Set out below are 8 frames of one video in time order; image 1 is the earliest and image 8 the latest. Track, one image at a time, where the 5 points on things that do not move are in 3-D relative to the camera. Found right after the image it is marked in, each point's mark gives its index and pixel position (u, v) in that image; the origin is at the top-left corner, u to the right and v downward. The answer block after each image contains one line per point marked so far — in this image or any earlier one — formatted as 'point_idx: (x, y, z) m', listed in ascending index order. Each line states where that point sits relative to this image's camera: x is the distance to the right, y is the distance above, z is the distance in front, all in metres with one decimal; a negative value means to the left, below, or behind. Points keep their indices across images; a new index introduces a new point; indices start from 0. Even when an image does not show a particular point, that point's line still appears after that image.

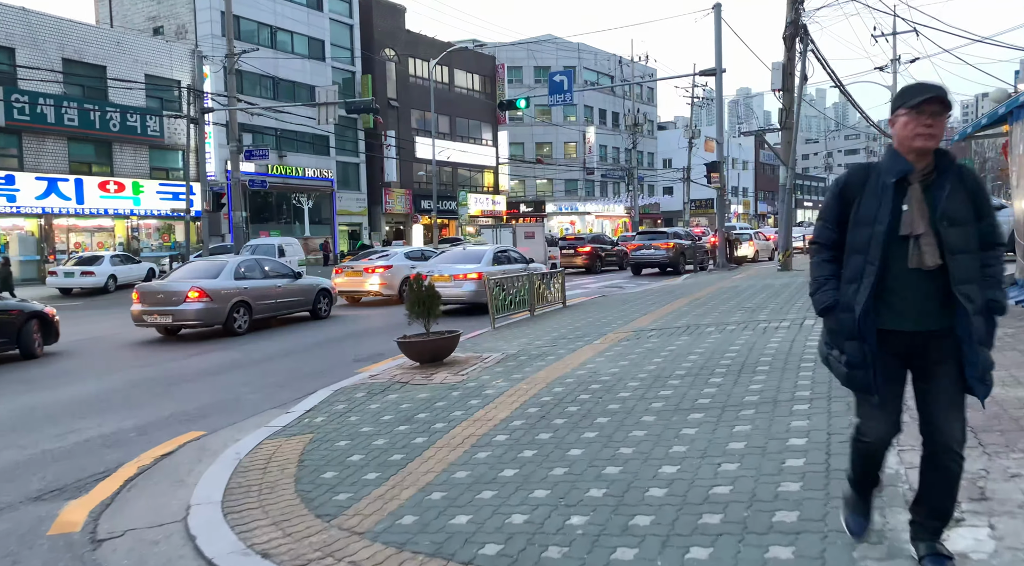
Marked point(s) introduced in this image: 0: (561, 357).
0: (+0.5, -0.7, +8.9) m
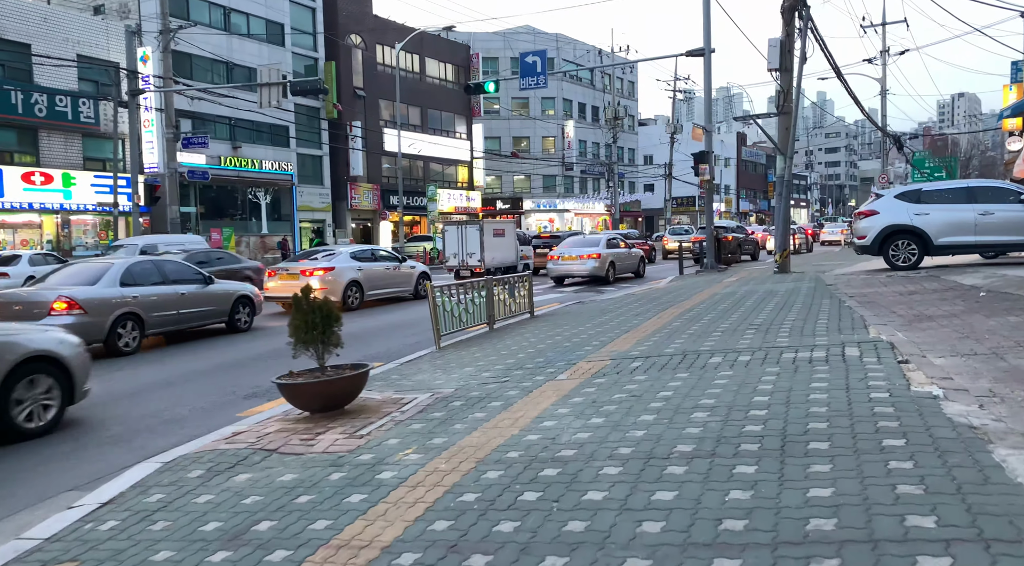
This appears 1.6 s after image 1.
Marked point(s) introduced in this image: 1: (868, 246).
0: (0.0, -0.9, +6.3) m
1: (+7.2, +0.7, +18.4) m
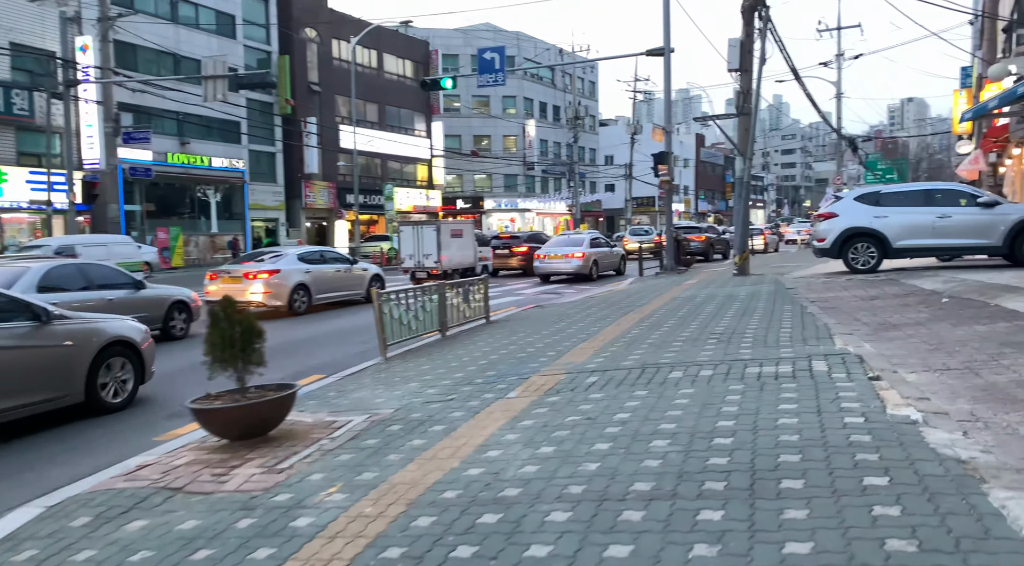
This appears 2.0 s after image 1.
0: (-0.4, -0.9, +5.8) m
1: (+6.3, +0.7, +18.2) m
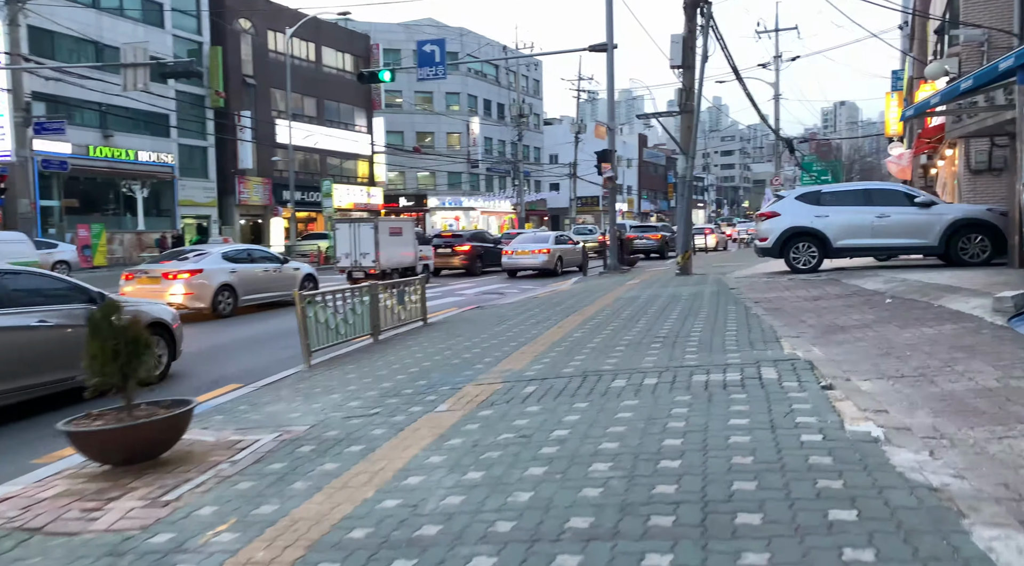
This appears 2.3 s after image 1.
0: (-0.8, -0.9, +5.2) m
1: (+5.1, +0.7, +18.0) m
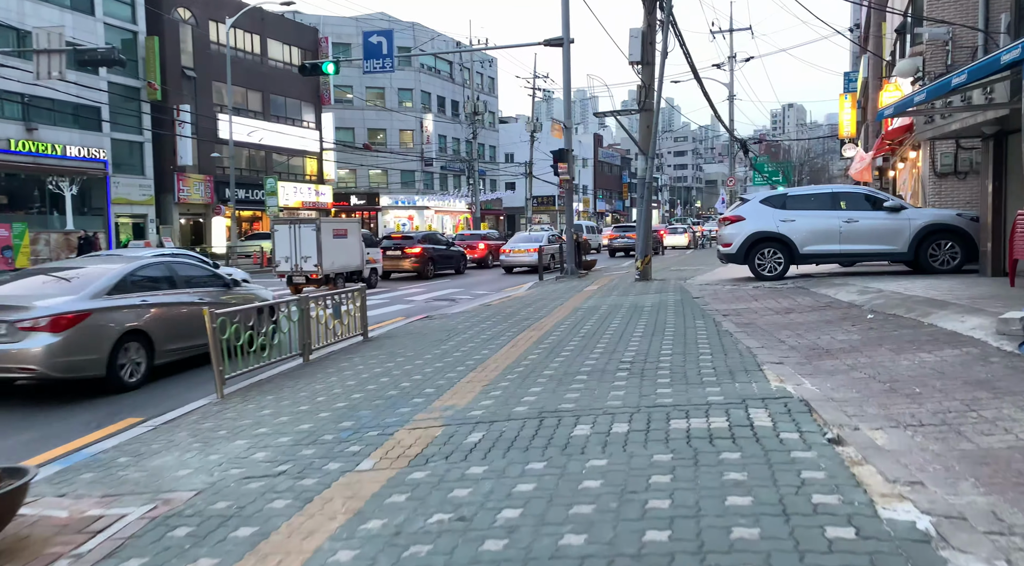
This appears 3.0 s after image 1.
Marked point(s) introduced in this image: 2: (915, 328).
0: (-1.1, -1.1, +4.0) m
1: (+4.1, +0.5, +17.0) m
2: (+3.9, -0.5, +8.7) m
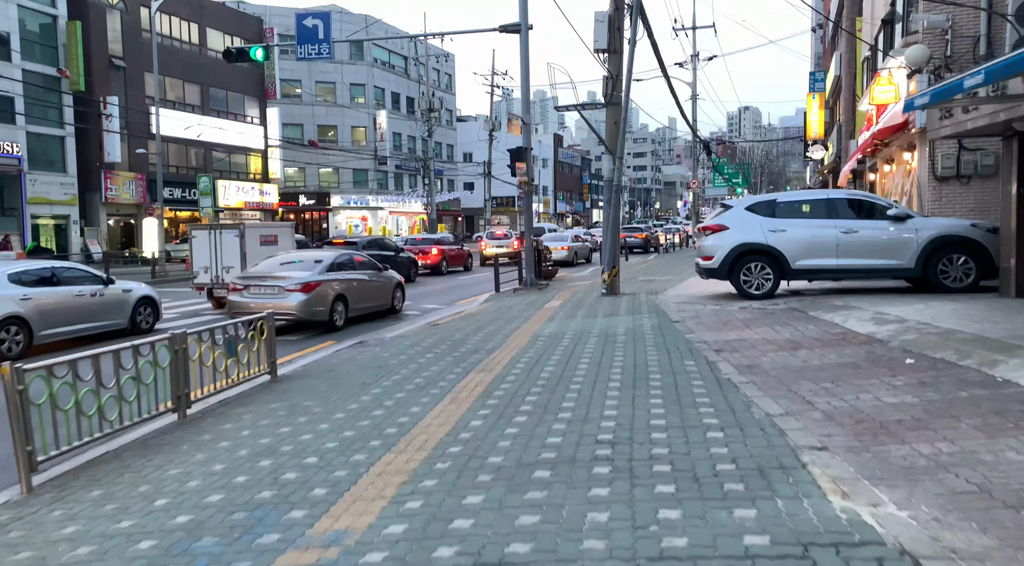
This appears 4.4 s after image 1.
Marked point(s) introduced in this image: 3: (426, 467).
0: (-1.4, -1.4, +1.6) m
1: (+3.3, +0.2, +14.8) m
2: (+3.4, -0.8, +6.5) m
3: (-0.5, -1.1, +5.5) m
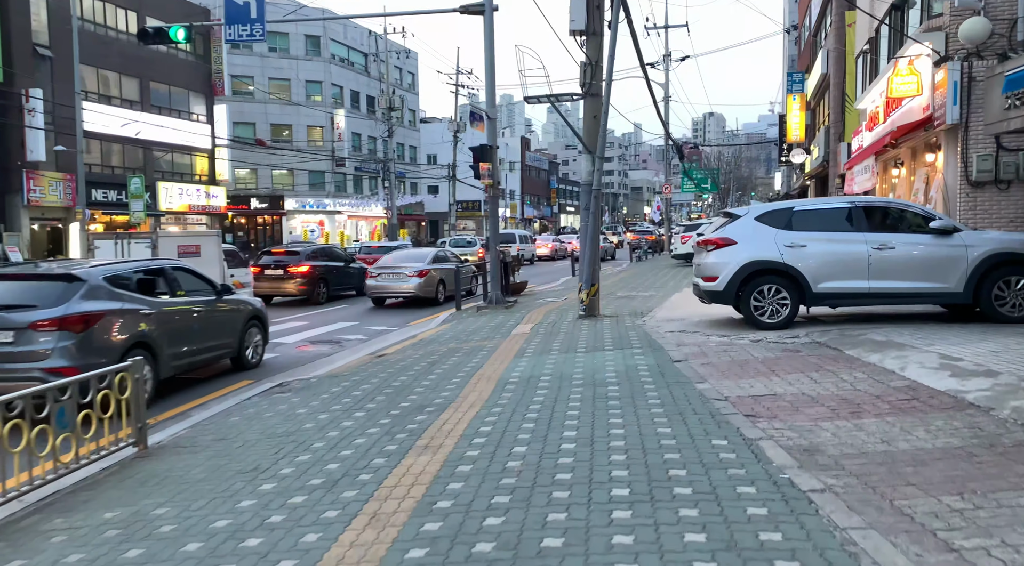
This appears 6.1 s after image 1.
0: (-1.4, -1.7, -1.2) m
1: (+2.8, -0.1, +12.3) m
2: (+3.2, -1.1, +3.9) m
3: (-0.7, -1.4, +2.8) m
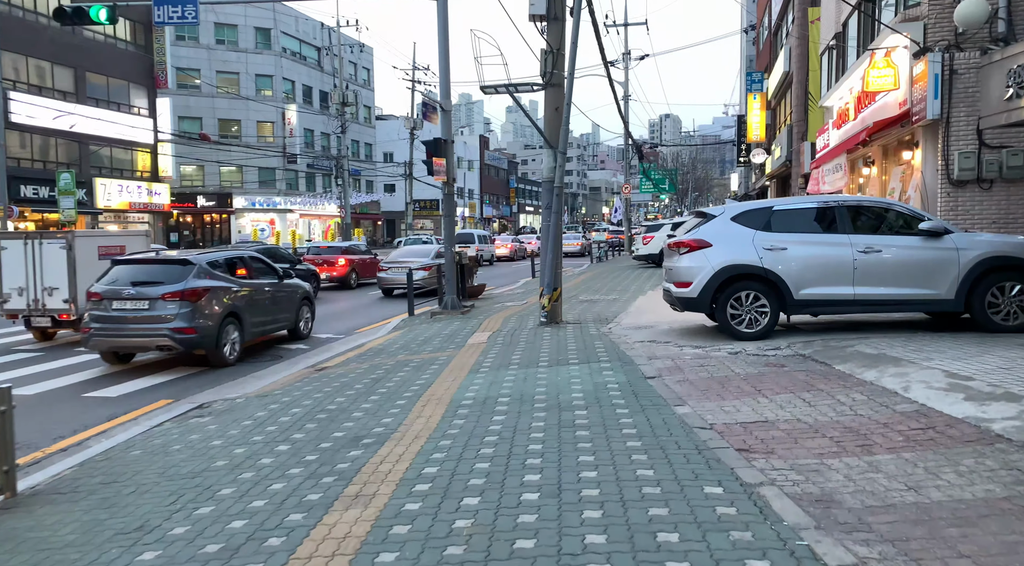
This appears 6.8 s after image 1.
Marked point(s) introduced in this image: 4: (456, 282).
0: (-1.3, -1.7, -2.4) m
1: (+2.2, -0.2, +11.2) m
2: (+3.0, -1.1, +2.9) m
3: (-0.8, -1.4, +1.6) m
4: (-1.2, 0.0, +18.4) m
